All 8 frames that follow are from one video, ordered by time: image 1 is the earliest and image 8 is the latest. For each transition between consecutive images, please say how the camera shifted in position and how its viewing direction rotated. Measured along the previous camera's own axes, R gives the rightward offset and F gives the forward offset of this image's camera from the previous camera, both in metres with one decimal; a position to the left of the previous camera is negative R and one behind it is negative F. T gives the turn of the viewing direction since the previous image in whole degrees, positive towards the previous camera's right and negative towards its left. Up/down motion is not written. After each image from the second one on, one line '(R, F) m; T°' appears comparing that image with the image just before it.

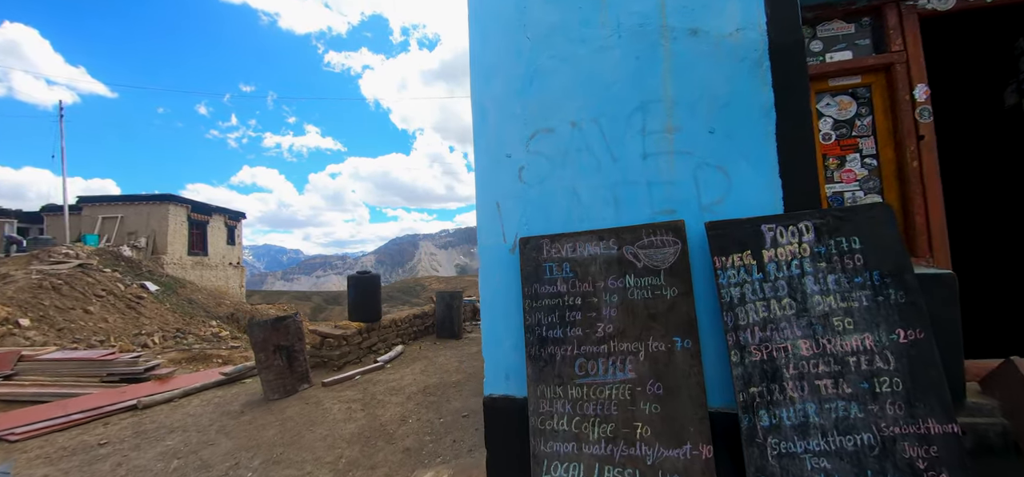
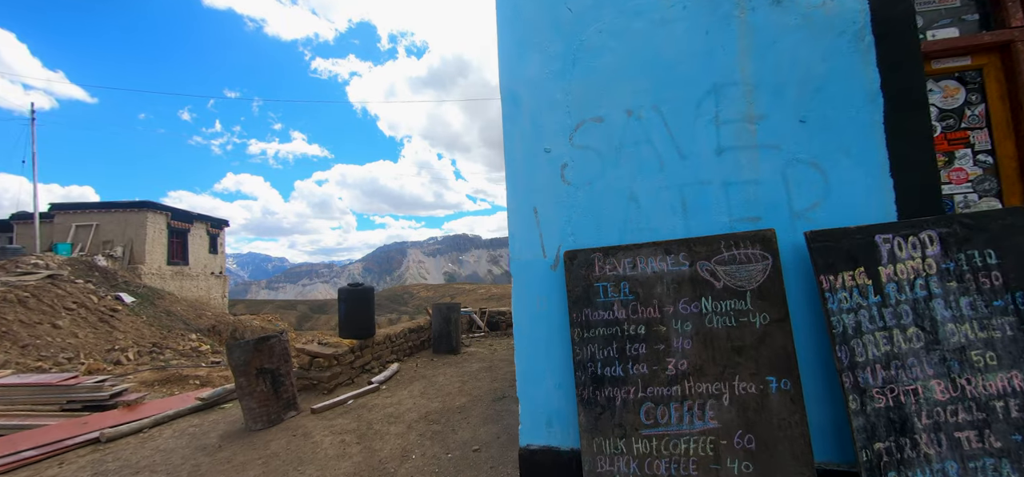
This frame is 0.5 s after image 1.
(-0.3, +0.5) m; +2°
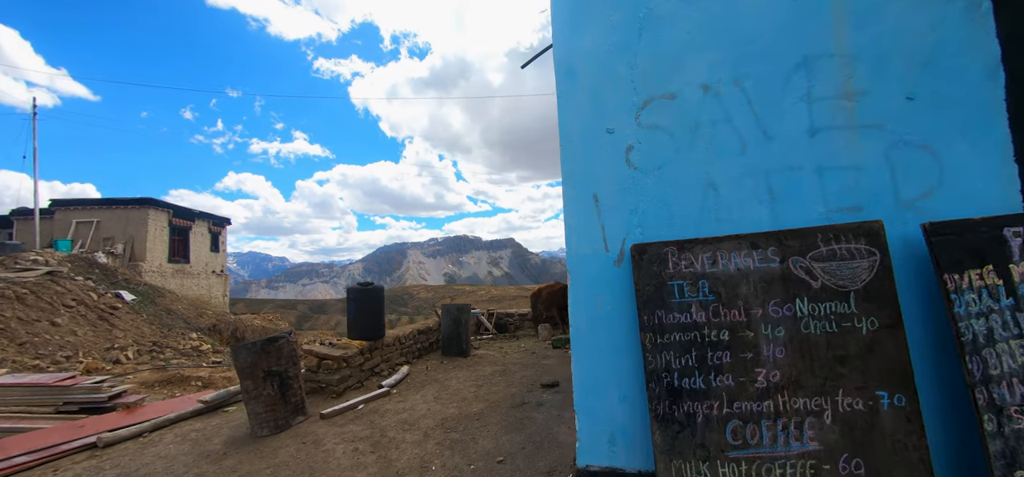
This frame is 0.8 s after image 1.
(-0.2, +0.3) m; 0°
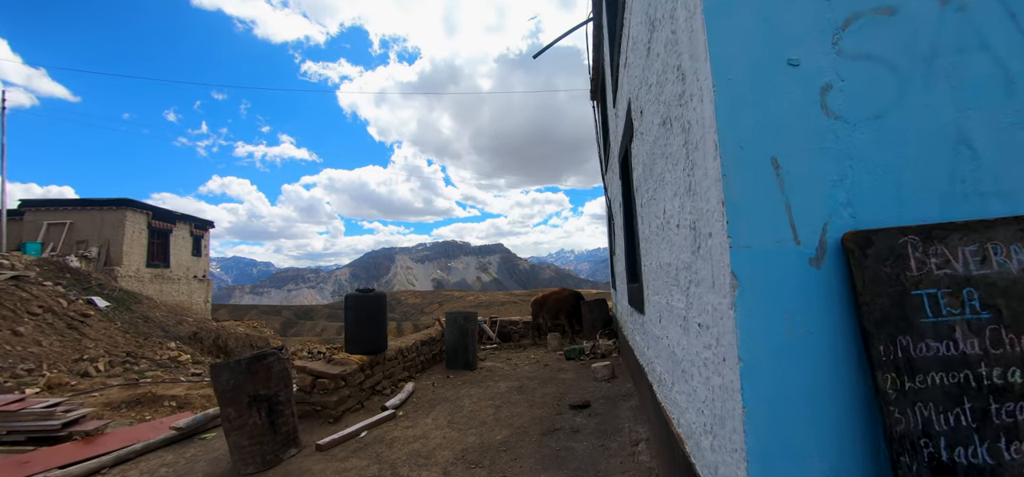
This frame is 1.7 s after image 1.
(-0.4, +0.6) m; +2°
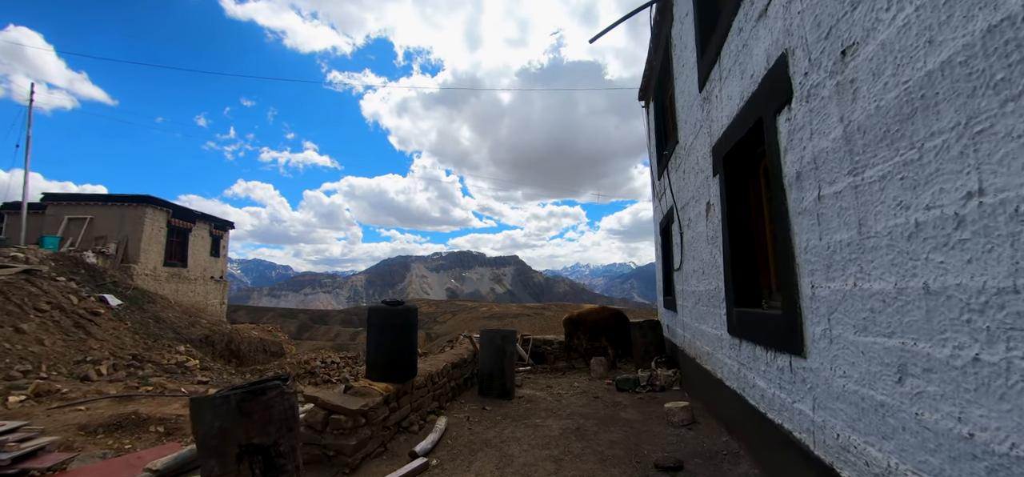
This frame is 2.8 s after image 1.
(-0.5, +1.0) m; -2°
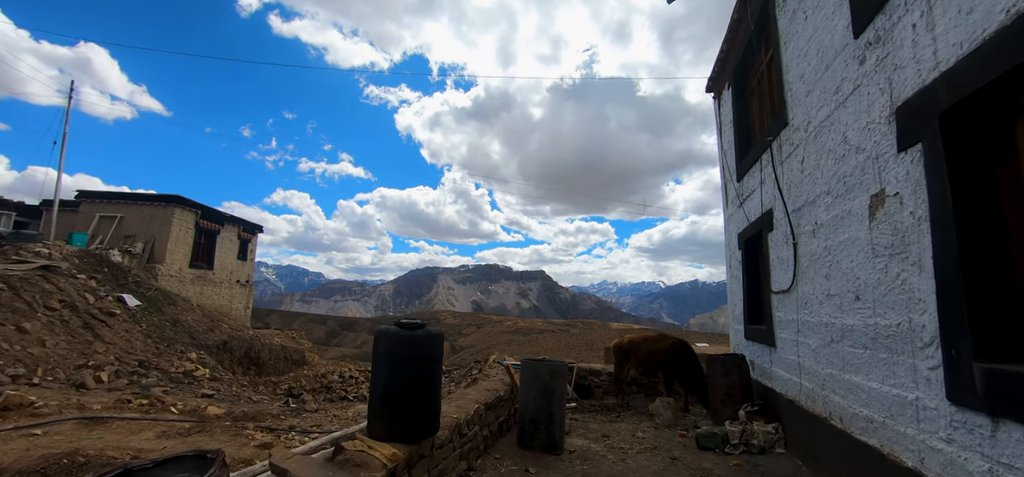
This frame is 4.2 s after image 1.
(-0.3, +1.3) m; -4°
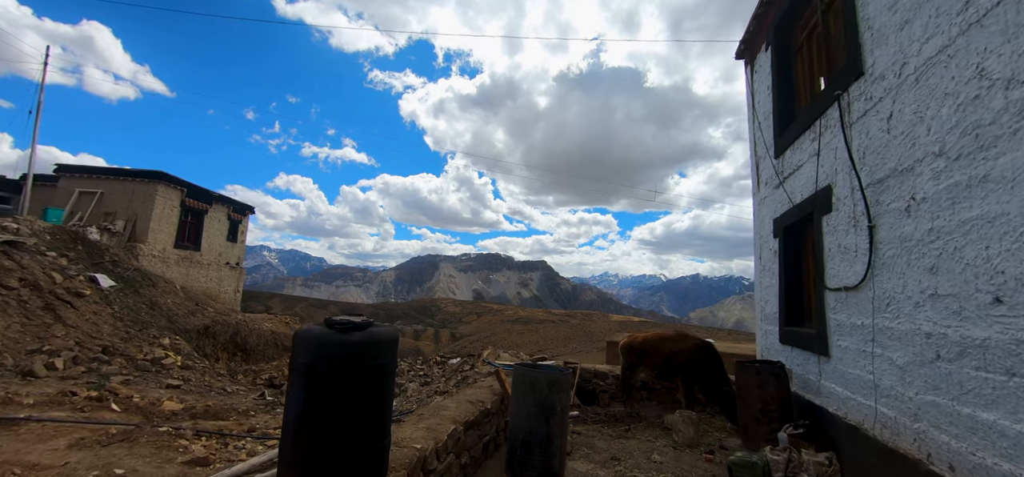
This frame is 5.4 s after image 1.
(+0.1, +1.0) m; 0°
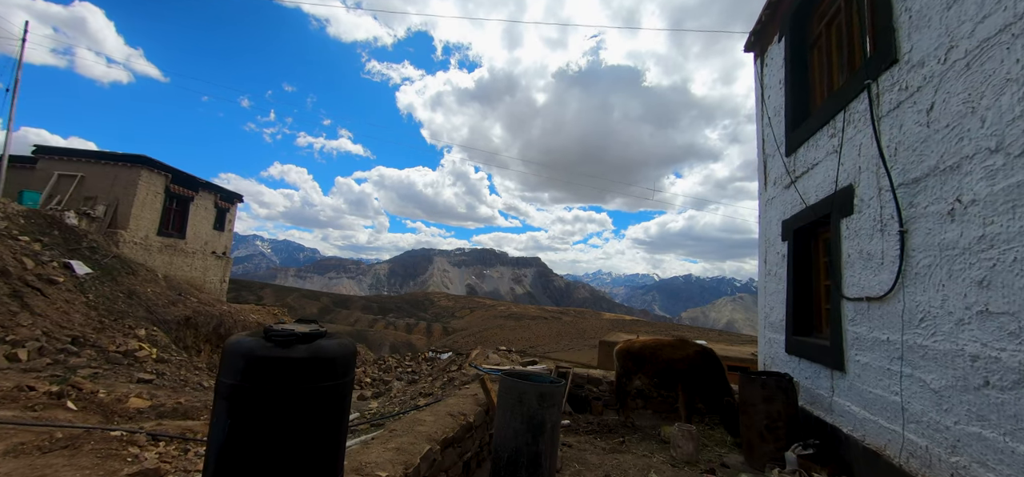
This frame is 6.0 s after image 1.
(0.0, +0.4) m; +1°
